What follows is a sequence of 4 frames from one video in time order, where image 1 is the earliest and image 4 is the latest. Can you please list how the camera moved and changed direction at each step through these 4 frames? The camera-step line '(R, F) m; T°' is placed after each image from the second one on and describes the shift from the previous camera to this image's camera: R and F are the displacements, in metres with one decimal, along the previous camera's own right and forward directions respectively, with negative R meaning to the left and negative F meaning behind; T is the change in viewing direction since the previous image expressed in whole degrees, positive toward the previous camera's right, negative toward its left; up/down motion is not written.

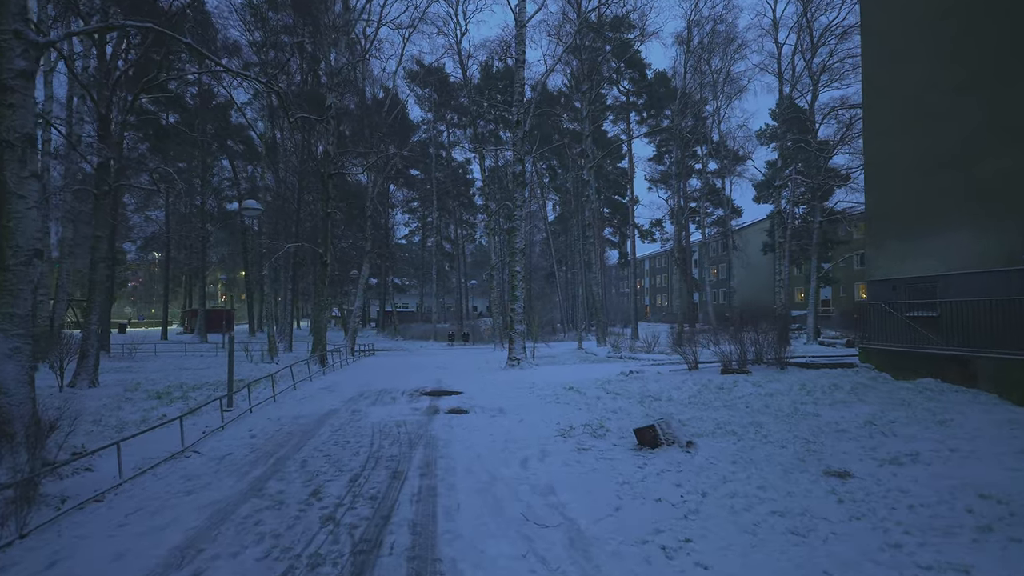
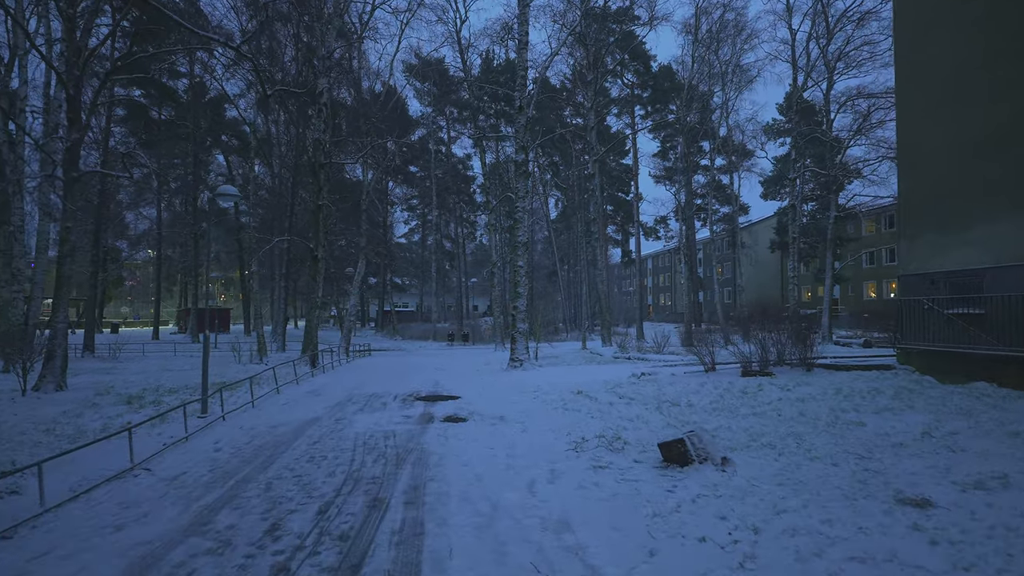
(0.0, +1.0) m; 0°
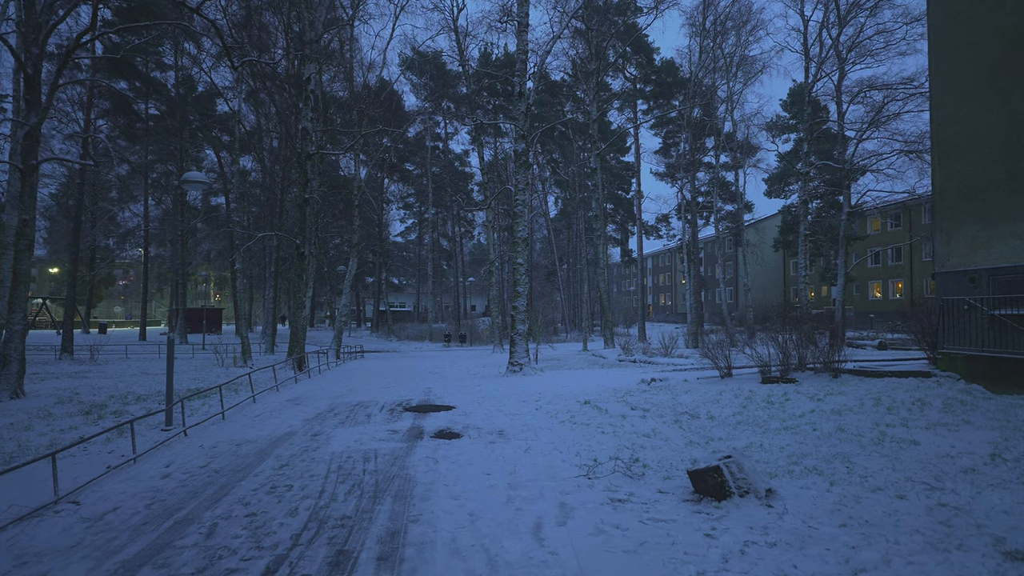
(0.0, +1.0) m; 0°
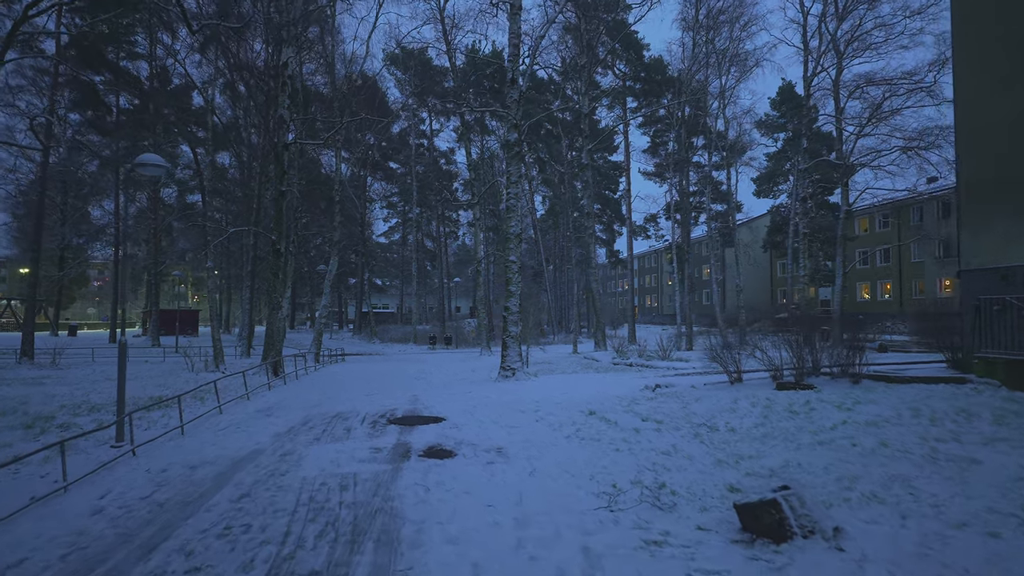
(-0.2, +0.9) m; +2°
